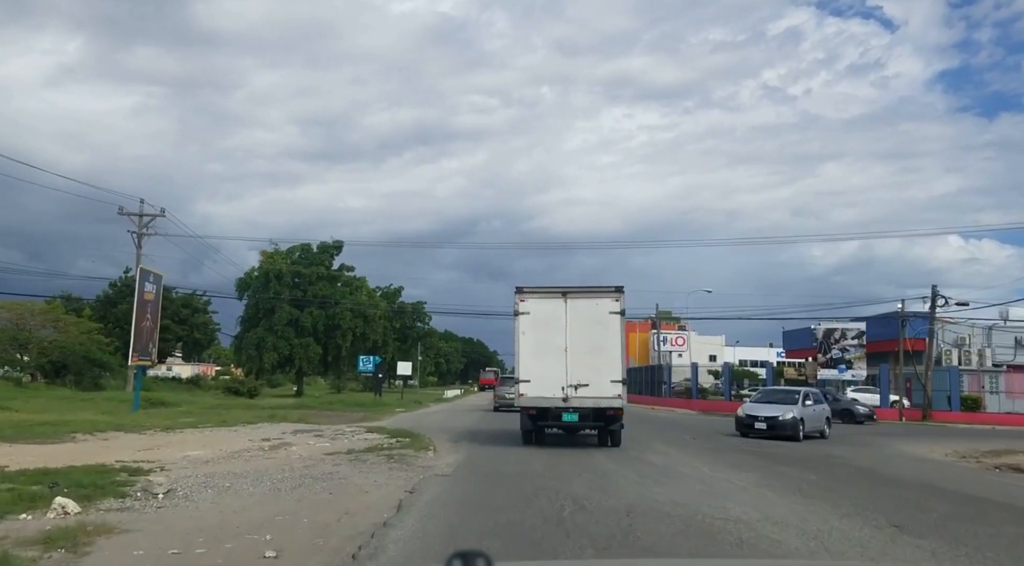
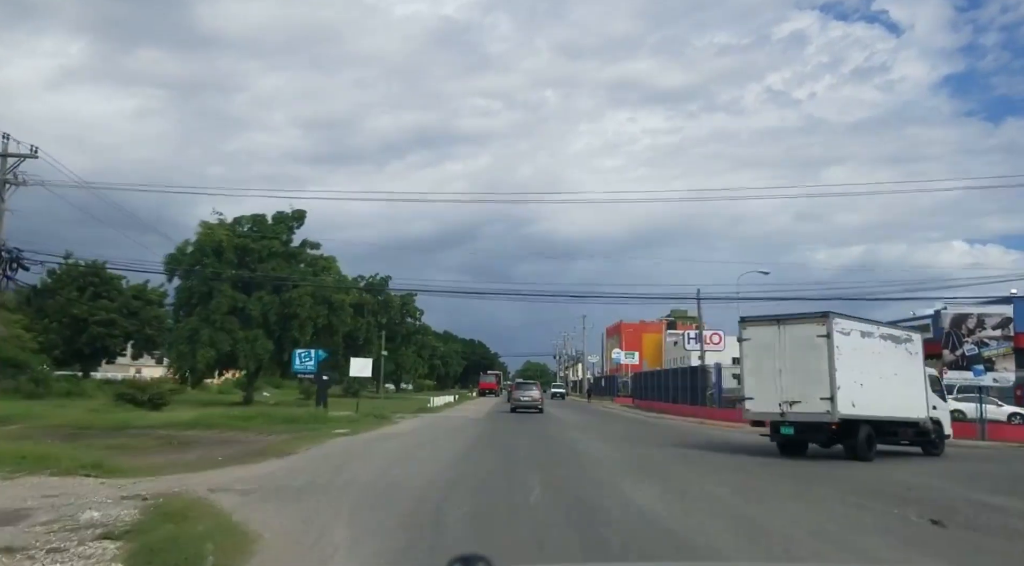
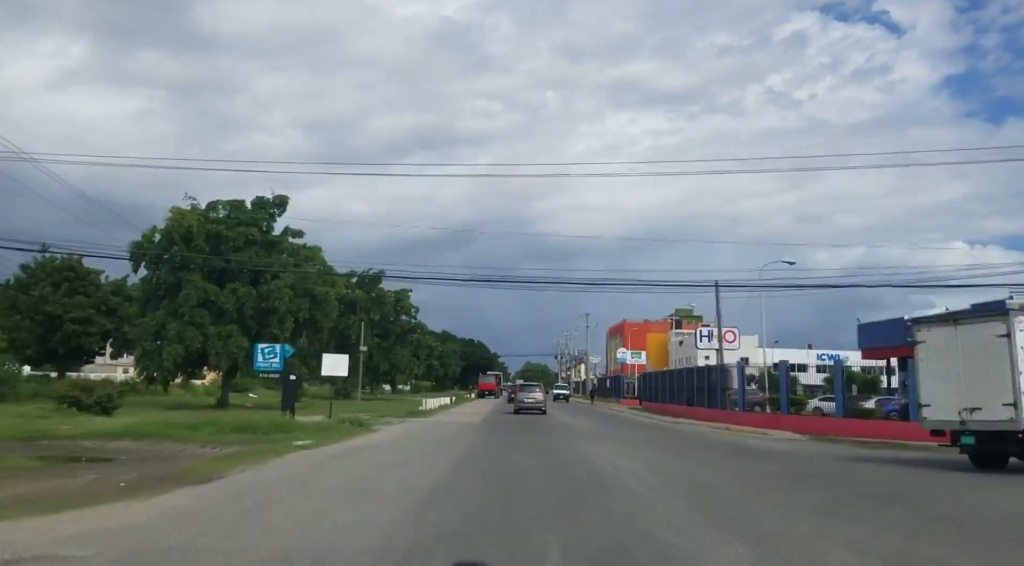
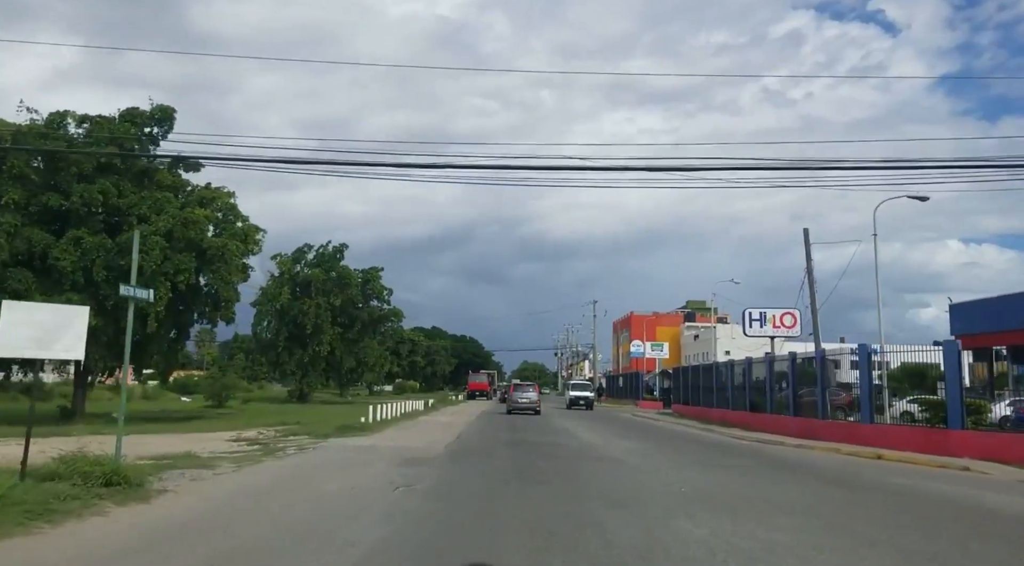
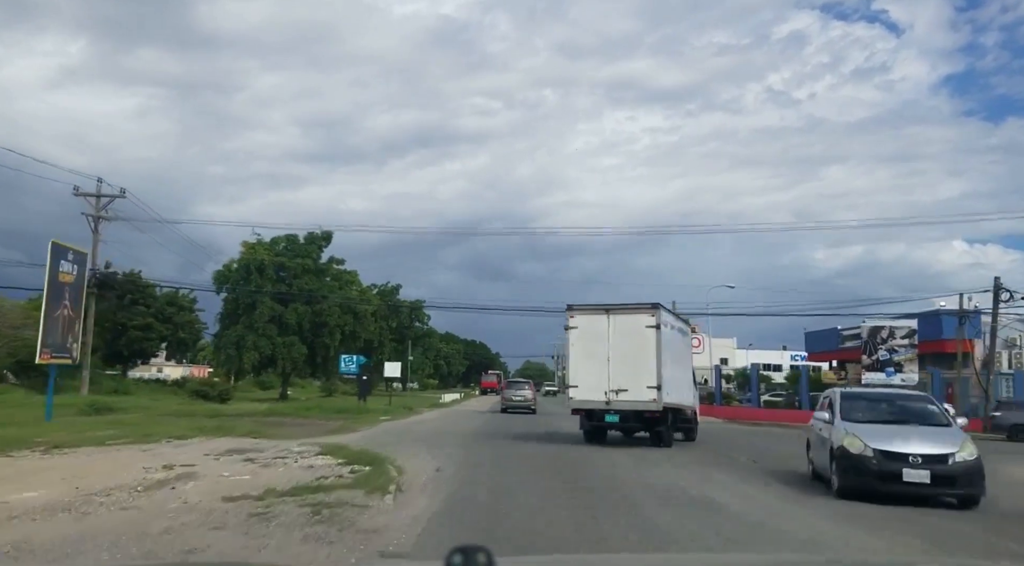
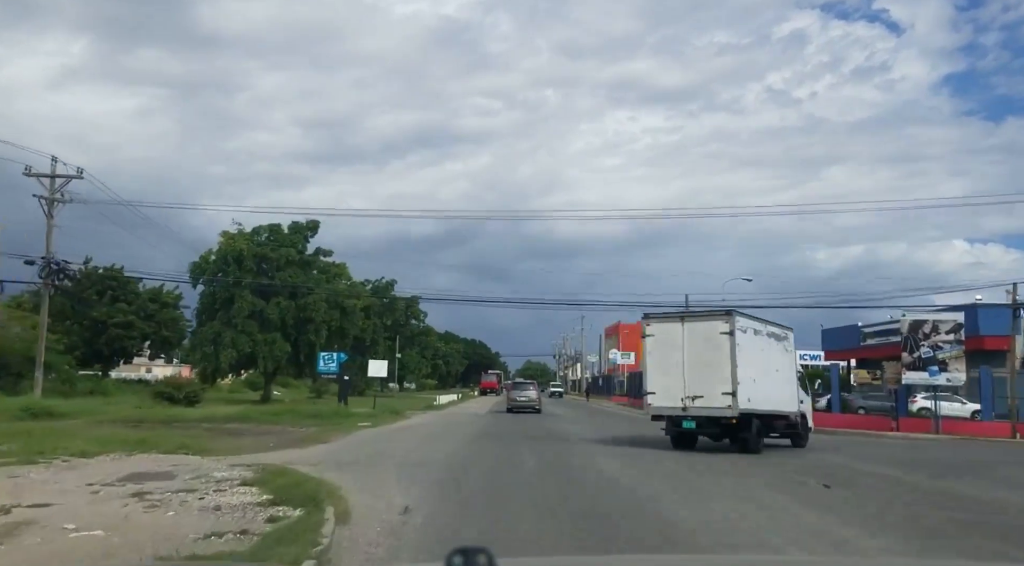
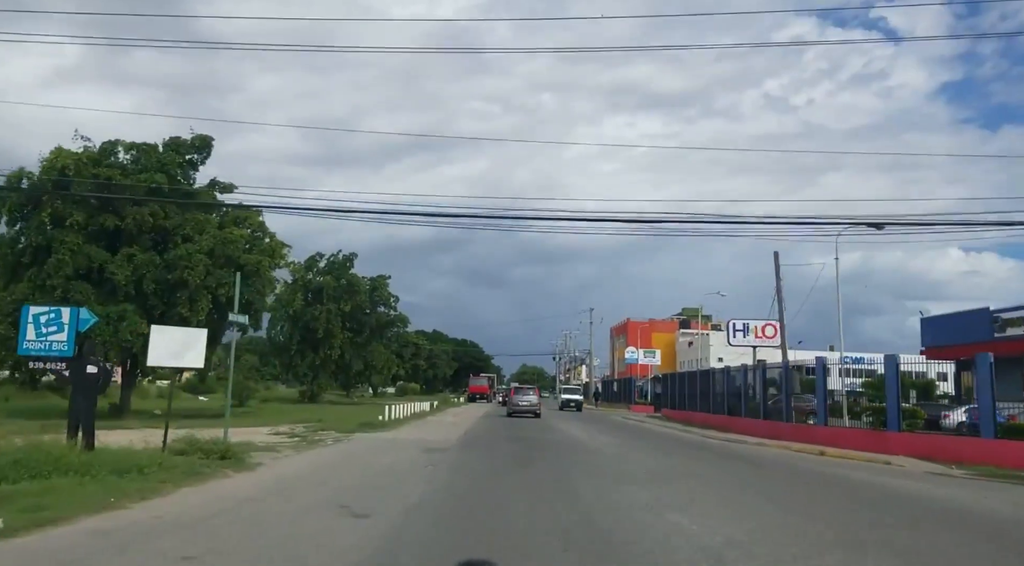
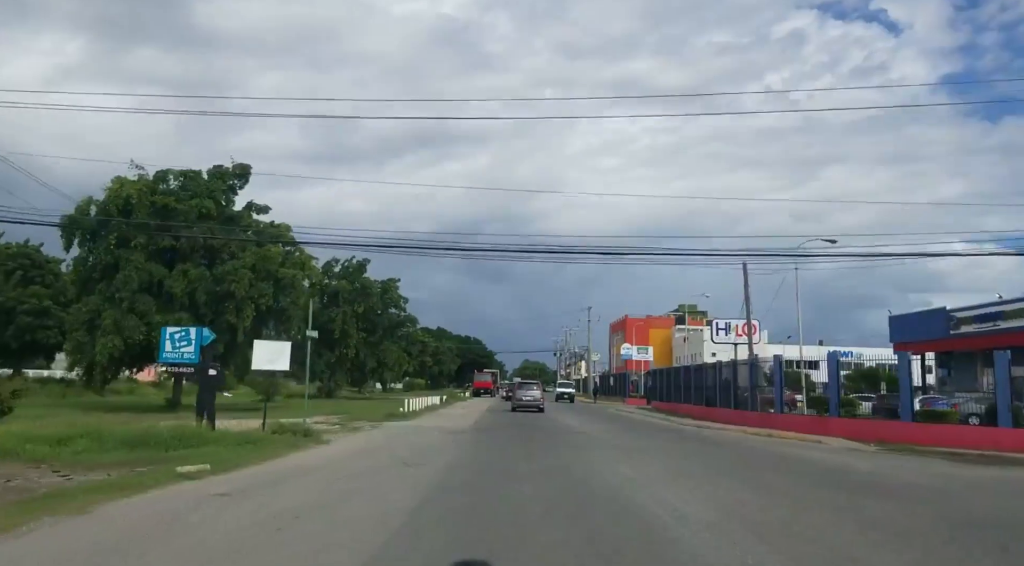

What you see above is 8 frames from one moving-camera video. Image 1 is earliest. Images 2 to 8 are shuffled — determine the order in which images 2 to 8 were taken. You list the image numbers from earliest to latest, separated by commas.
5, 6, 2, 3, 8, 7, 4
